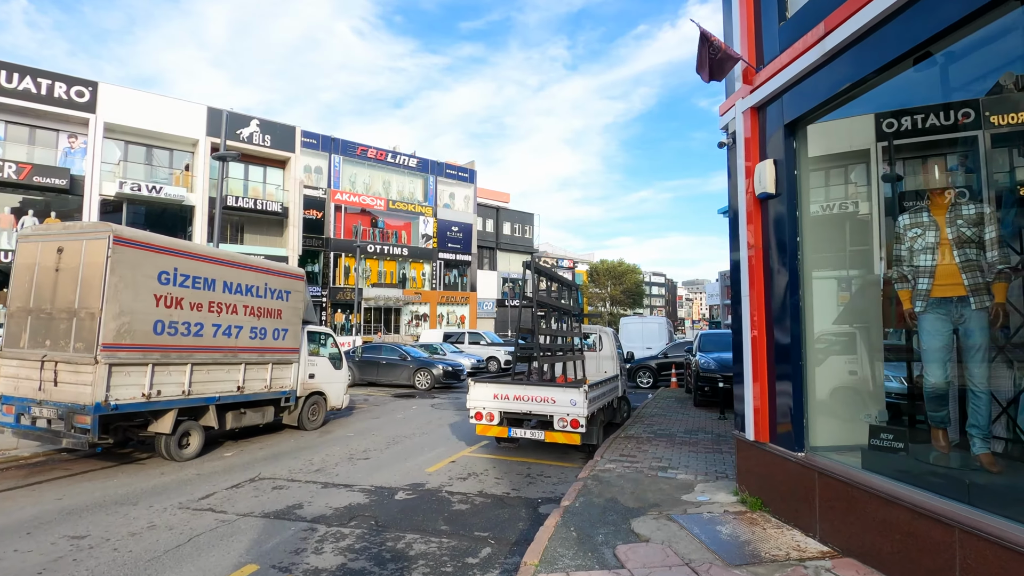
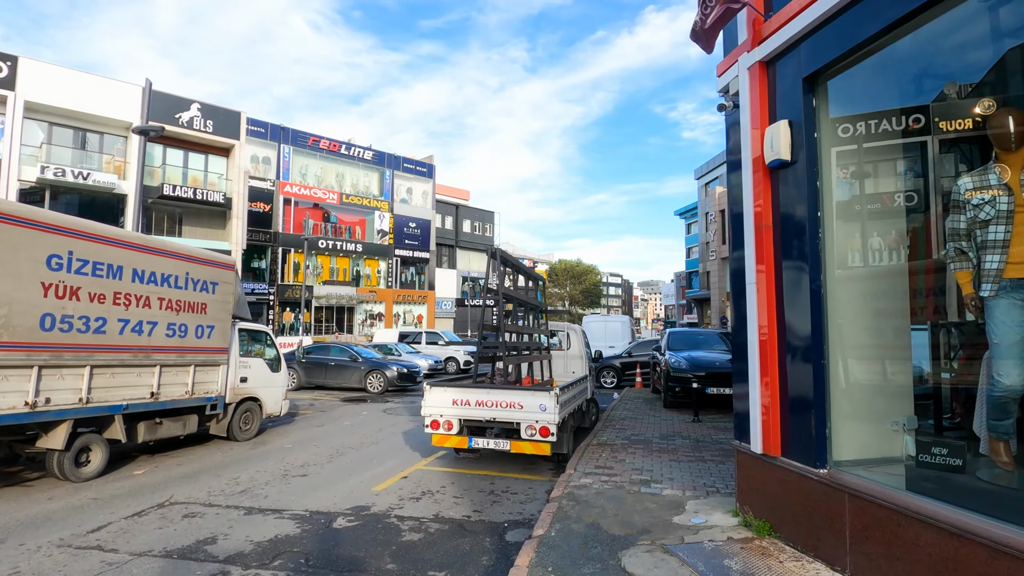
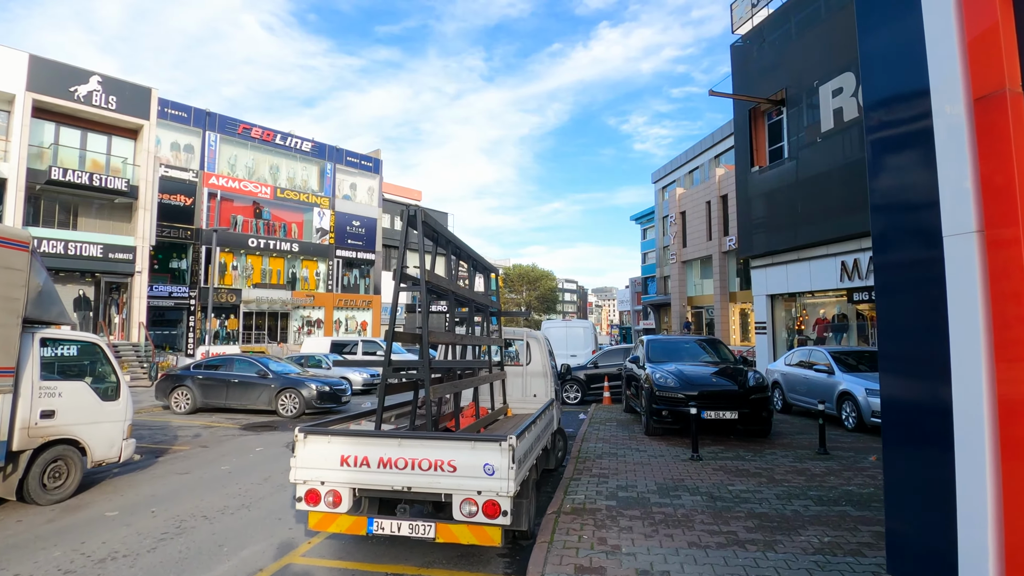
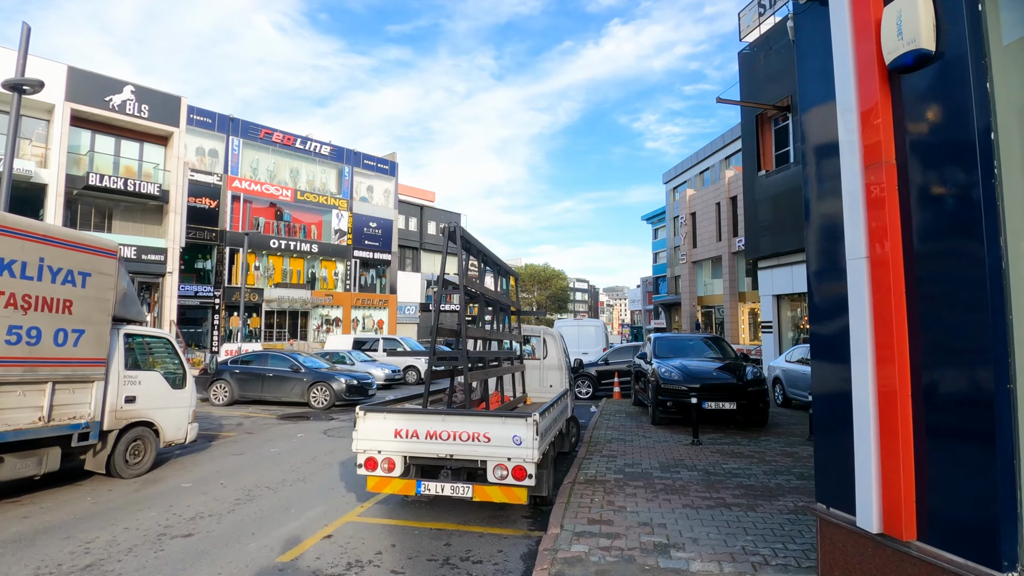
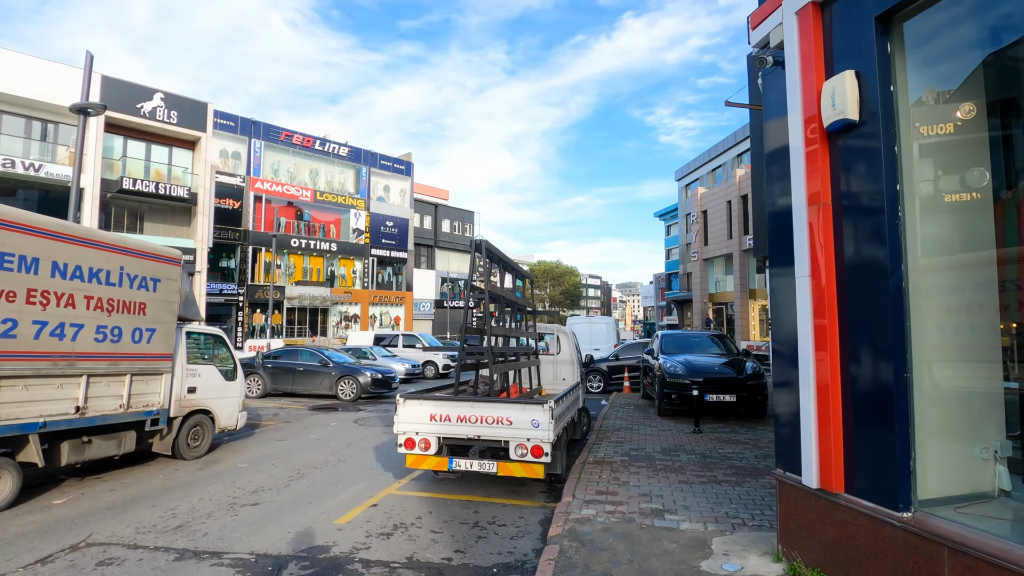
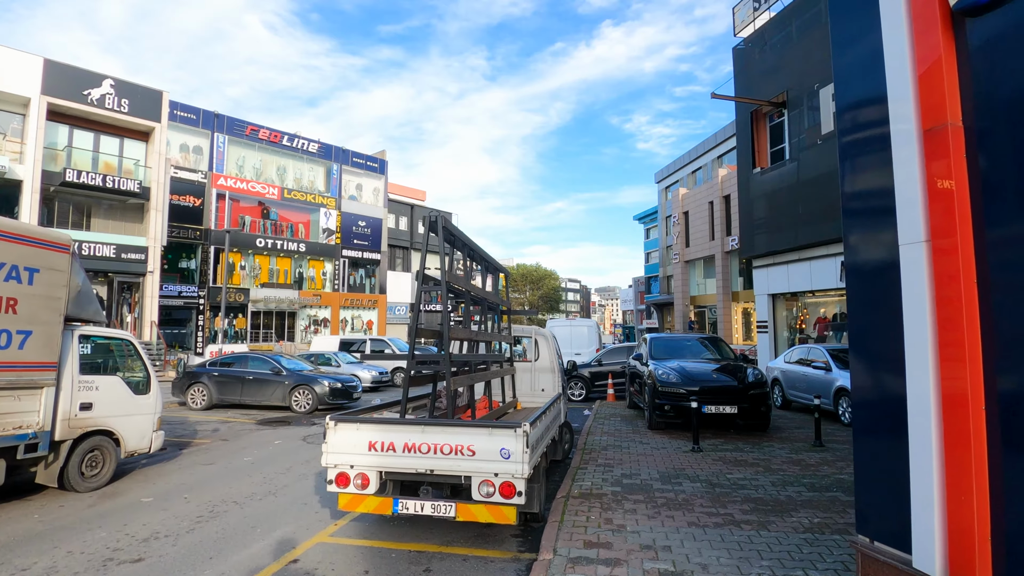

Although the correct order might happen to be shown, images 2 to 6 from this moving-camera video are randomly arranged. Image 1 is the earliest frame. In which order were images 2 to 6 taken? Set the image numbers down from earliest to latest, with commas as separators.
2, 5, 4, 6, 3
